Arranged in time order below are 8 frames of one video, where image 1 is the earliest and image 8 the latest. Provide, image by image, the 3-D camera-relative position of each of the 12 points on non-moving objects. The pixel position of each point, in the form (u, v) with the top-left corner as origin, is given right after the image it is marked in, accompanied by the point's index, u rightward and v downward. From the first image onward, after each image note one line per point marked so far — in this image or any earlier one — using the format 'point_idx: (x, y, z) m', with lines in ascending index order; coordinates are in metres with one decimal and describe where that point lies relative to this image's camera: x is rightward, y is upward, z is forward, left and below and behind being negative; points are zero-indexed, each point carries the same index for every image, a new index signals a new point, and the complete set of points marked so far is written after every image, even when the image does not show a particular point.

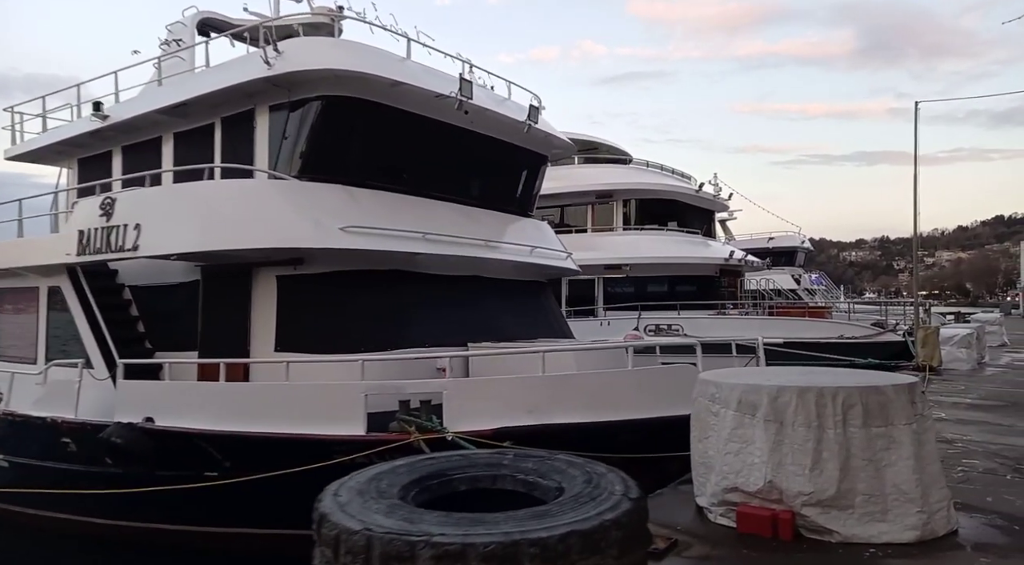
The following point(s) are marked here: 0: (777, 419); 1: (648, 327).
0: (+1.2, -0.6, +3.2) m
1: (+3.1, -1.0, +15.2) m
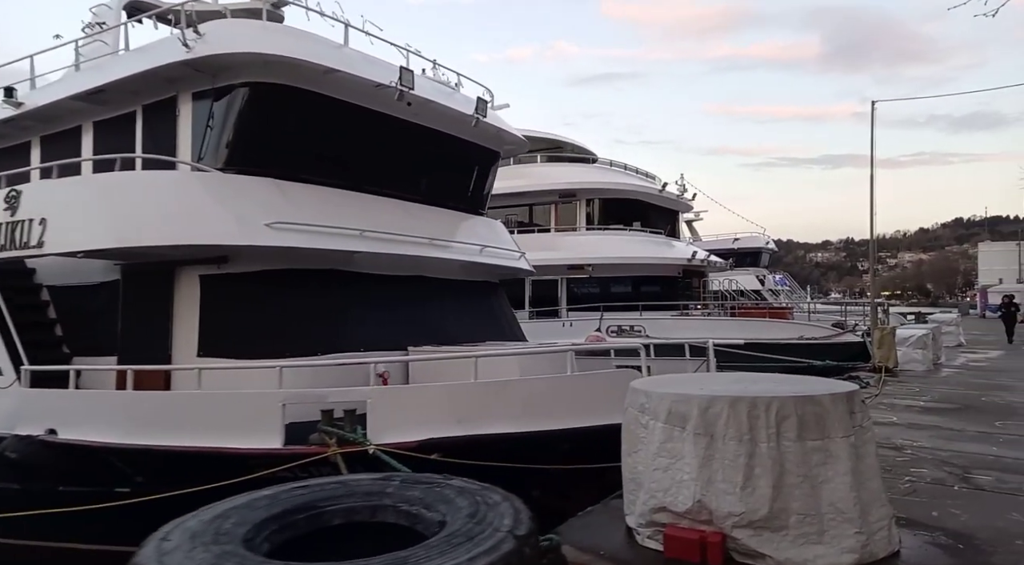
0: (+0.8, -0.7, +2.9) m
1: (+2.2, -1.0, +15.0) m
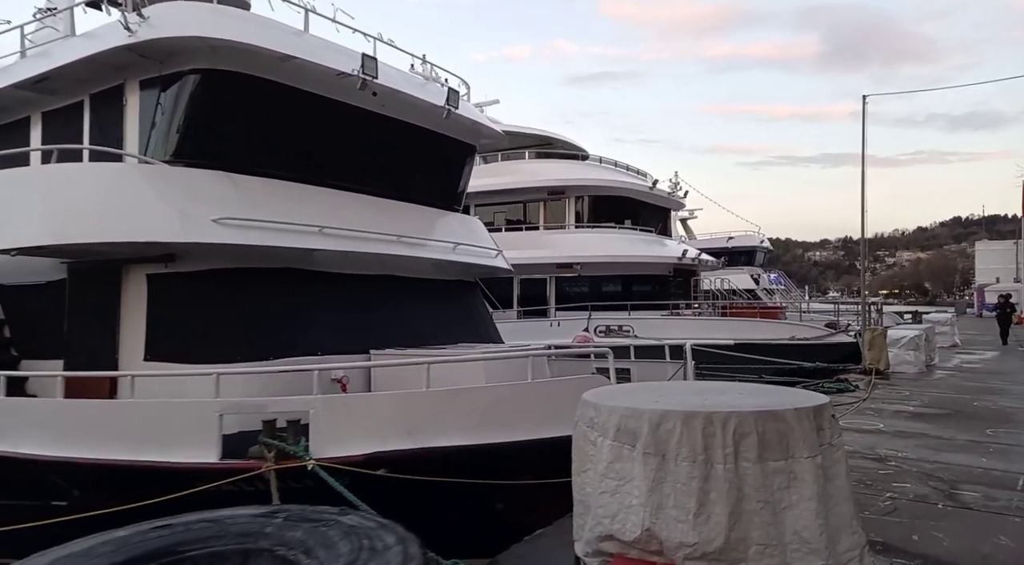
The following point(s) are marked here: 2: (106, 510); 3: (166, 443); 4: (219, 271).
0: (+0.6, -0.7, +2.6) m
1: (+1.9, -1.0, +14.7) m
2: (-2.6, -1.5, +4.4) m
3: (-2.1, -1.0, +4.2) m
4: (-2.4, +0.1, +5.5) m
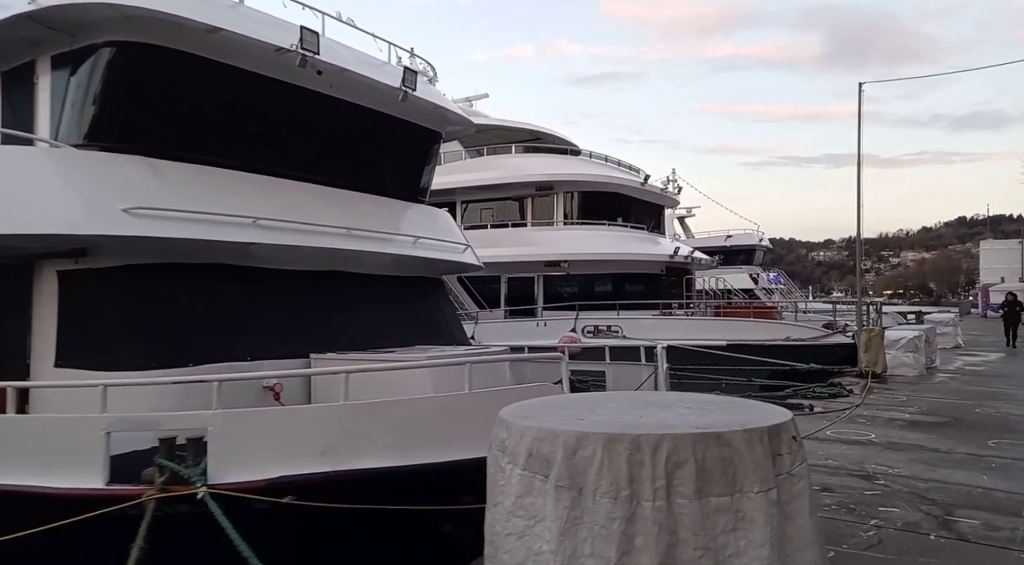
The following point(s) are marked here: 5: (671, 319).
0: (+0.2, -0.6, +2.1) m
1: (+1.6, -1.0, +14.2) m
2: (-3.0, -1.4, +3.9) m
3: (-2.5, -1.0, +3.6) m
4: (-2.8, +0.1, +5.0) m
5: (+3.2, -0.7, +13.8) m
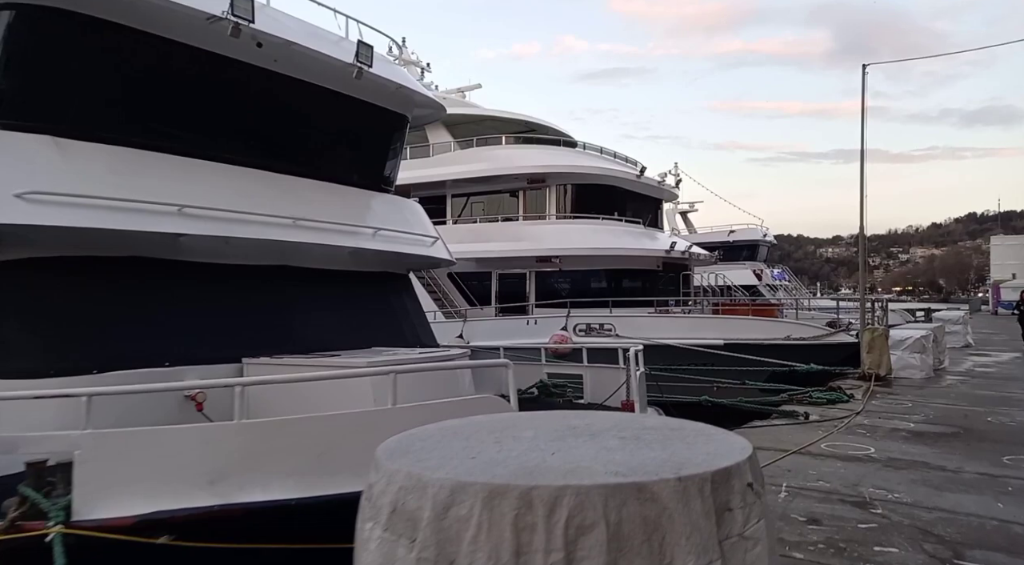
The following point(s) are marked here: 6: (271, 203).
0: (-0.2, -0.6, +1.5) m
1: (+1.3, -0.9, +13.6) m
2: (-3.3, -1.4, +3.3) m
3: (-2.8, -0.9, +3.1) m
4: (-3.1, +0.2, +4.5) m
5: (+3.0, -0.7, +13.2) m
6: (-2.0, +0.6, +5.5) m
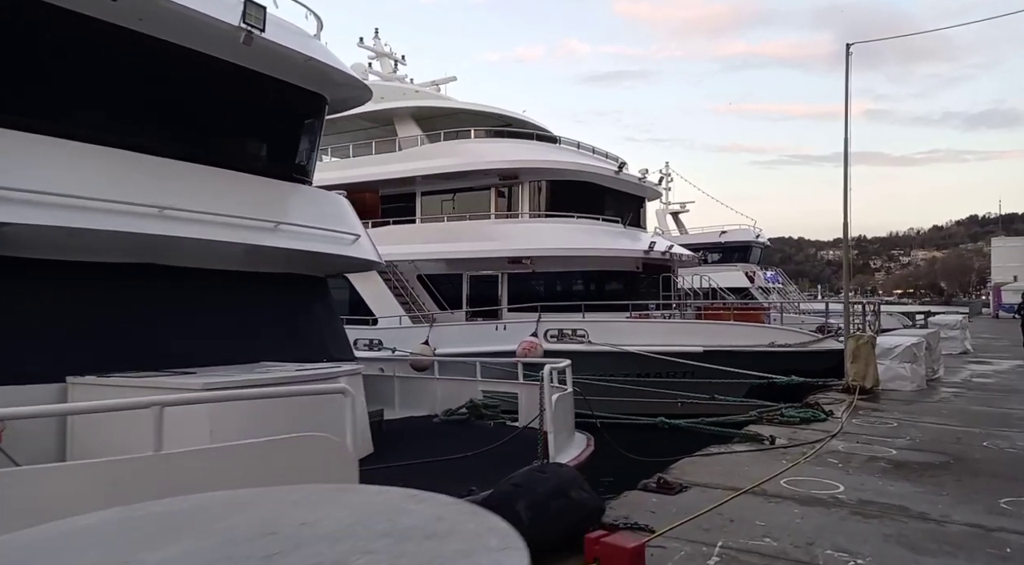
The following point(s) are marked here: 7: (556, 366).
0: (-0.8, -0.6, +0.7) m
1: (+0.7, -0.9, +12.7) m
2: (-4.0, -1.4, +2.5) m
3: (-3.5, -0.9, +2.2) m
4: (-3.7, +0.1, +3.6) m
5: (+2.4, -0.7, +12.3) m
6: (-2.6, +0.6, +4.7) m
7: (+0.4, -0.6, +4.7) m
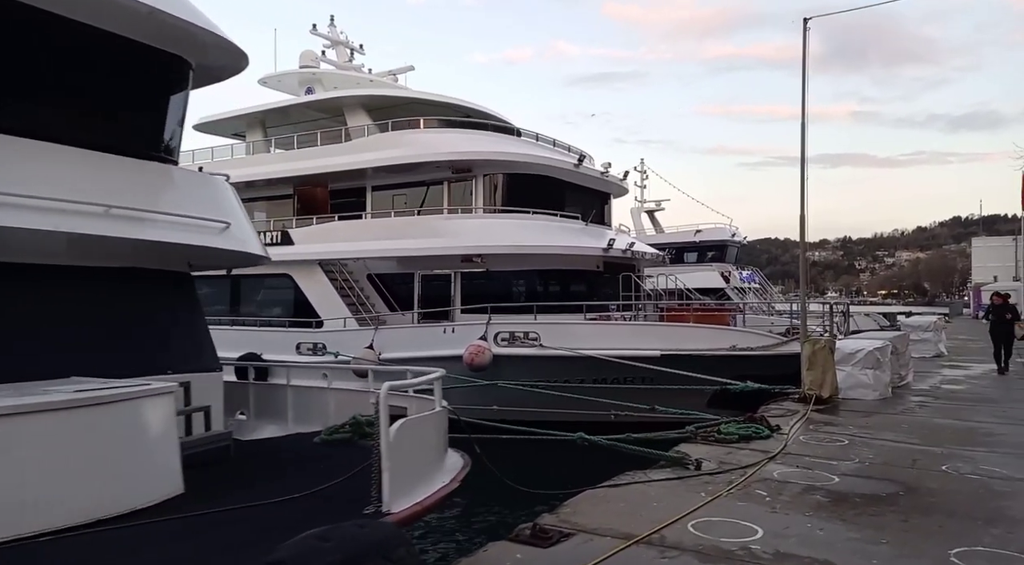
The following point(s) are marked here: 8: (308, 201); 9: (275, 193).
0: (-1.5, -0.6, -0.2) m
1: (-0.2, -0.9, +11.9) m
2: (-4.7, -1.4, +1.6) m
3: (-4.2, -0.9, +1.4) m
4: (-4.5, +0.2, +2.7) m
5: (+1.4, -0.7, +11.5) m
6: (-3.4, +0.6, +3.8) m
7: (-0.4, -0.6, +3.9) m
8: (-4.7, +1.9, +15.6) m
9: (-5.7, +2.2, +16.2) m
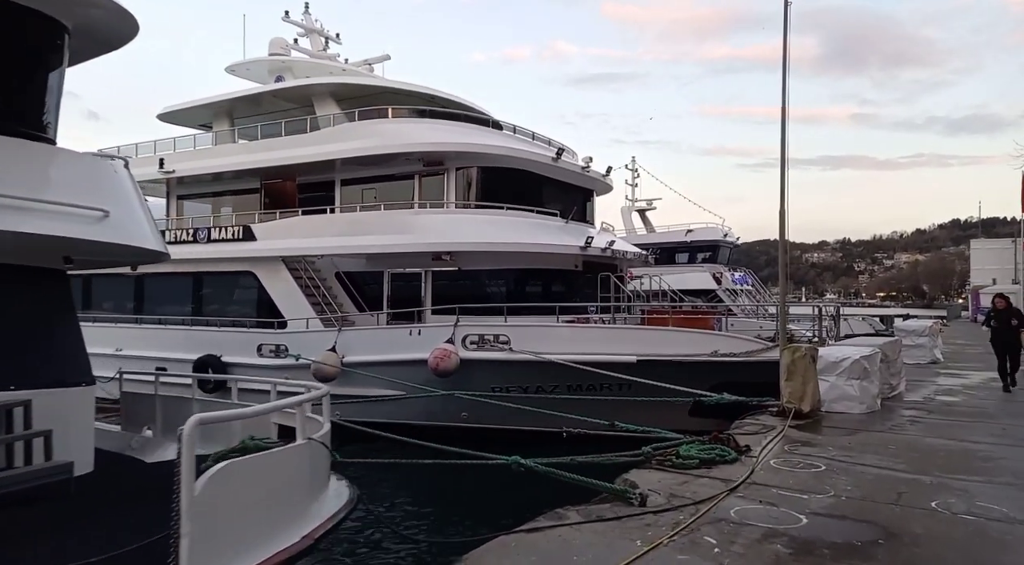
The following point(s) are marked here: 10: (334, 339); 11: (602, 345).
0: (-2.0, -0.6, -0.9) m
1: (-0.8, -0.9, +11.2) m
2: (-5.3, -1.4, +0.9) m
3: (-4.7, -0.9, +0.7) m
4: (-5.0, +0.2, +2.0) m
5: (+0.9, -0.7, +10.8) m
6: (-3.9, +0.7, +3.1) m
7: (-0.9, -0.6, +3.2) m
8: (-5.2, +1.9, +14.8) m
9: (-6.2, +2.2, +15.5) m
10: (-3.2, -1.0, +12.2) m
11: (+1.5, -1.0, +10.6) m
